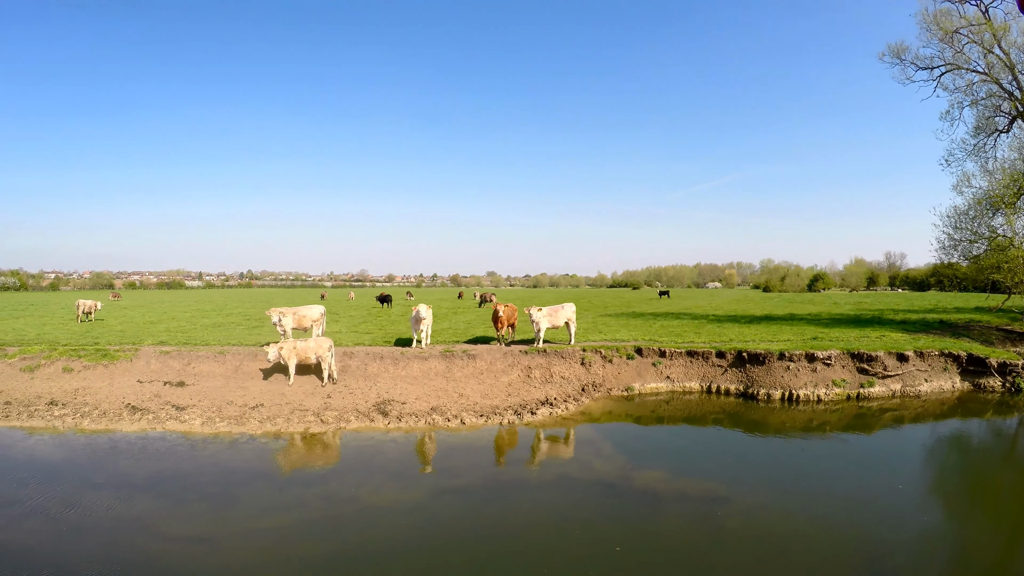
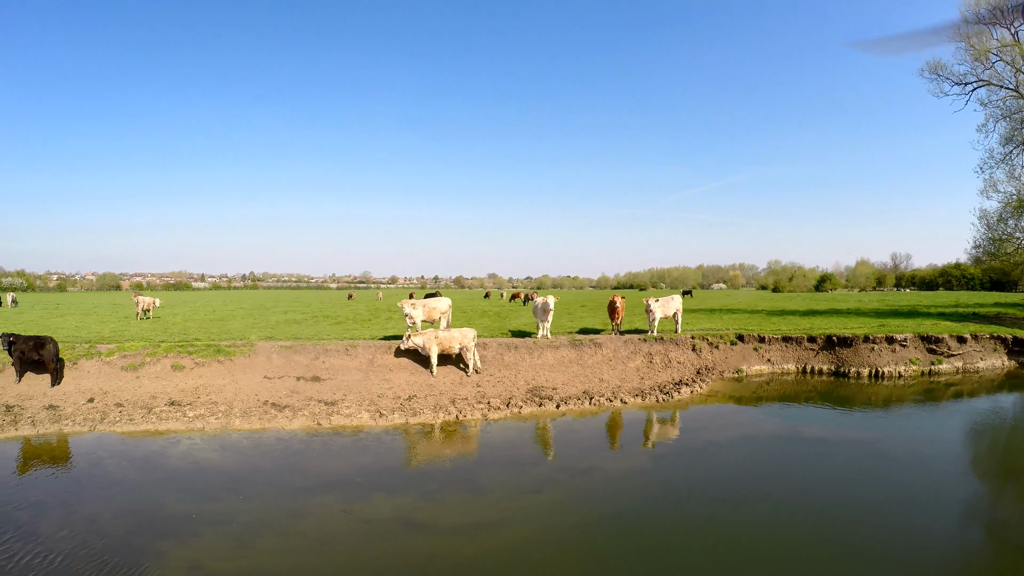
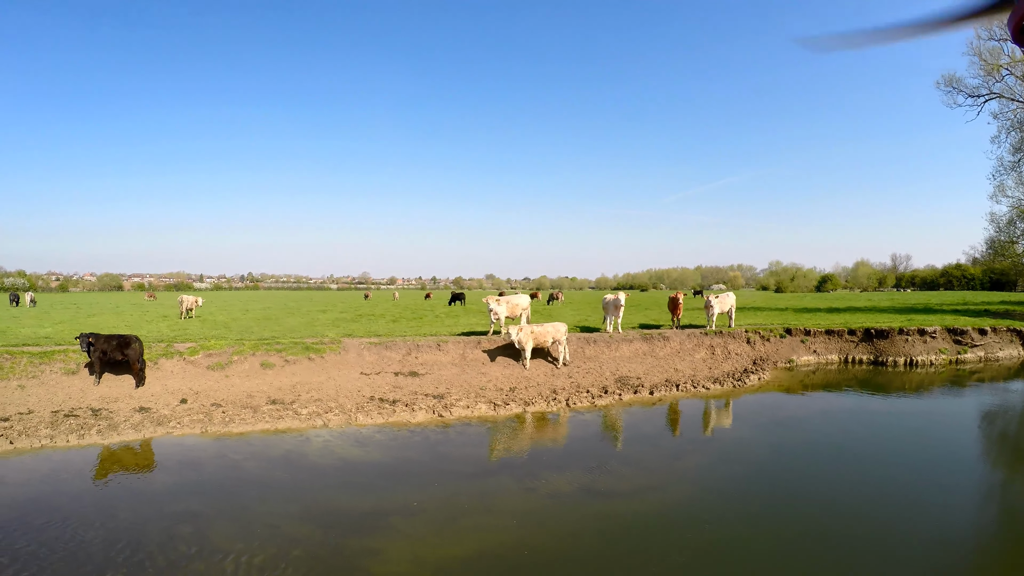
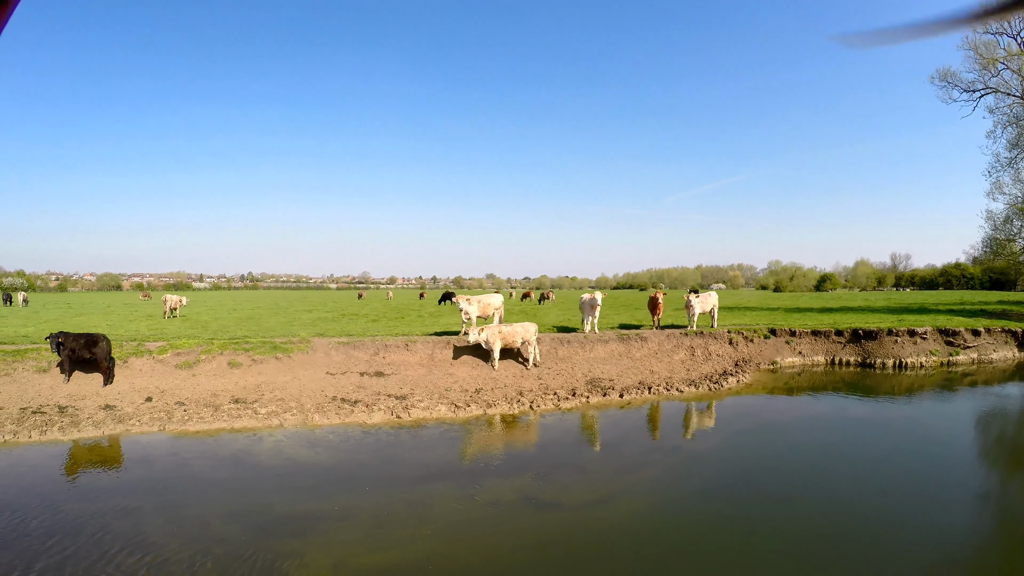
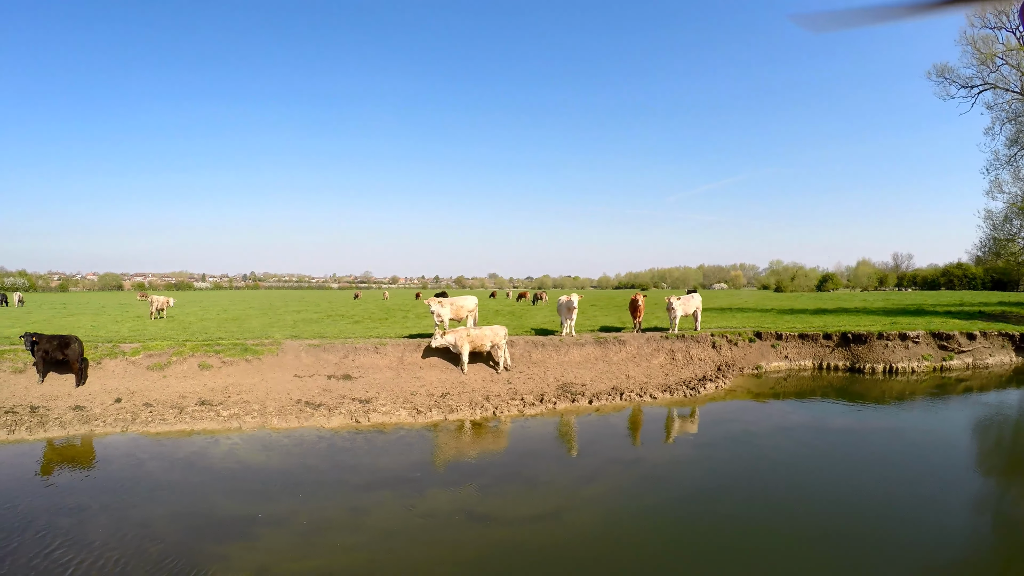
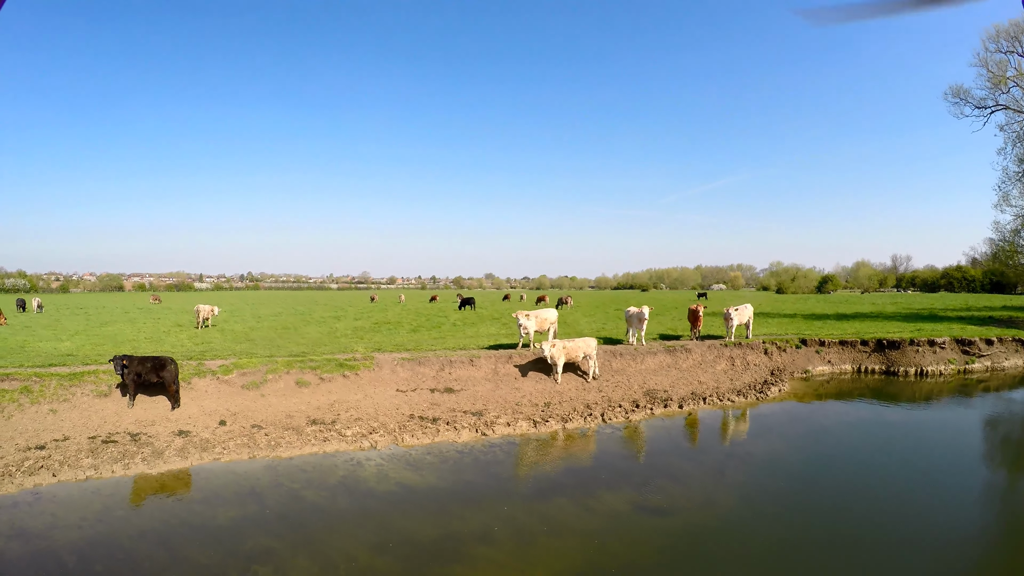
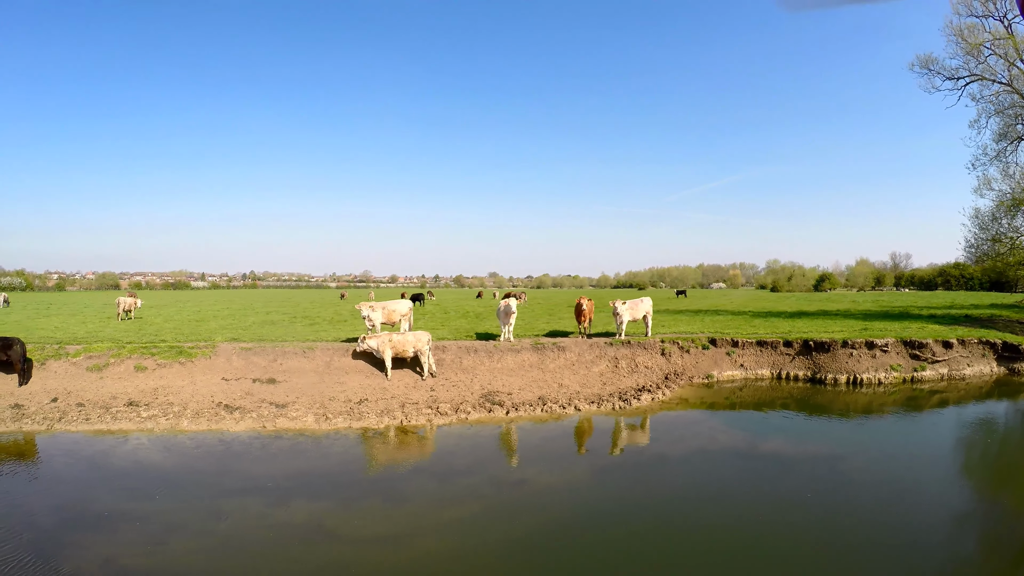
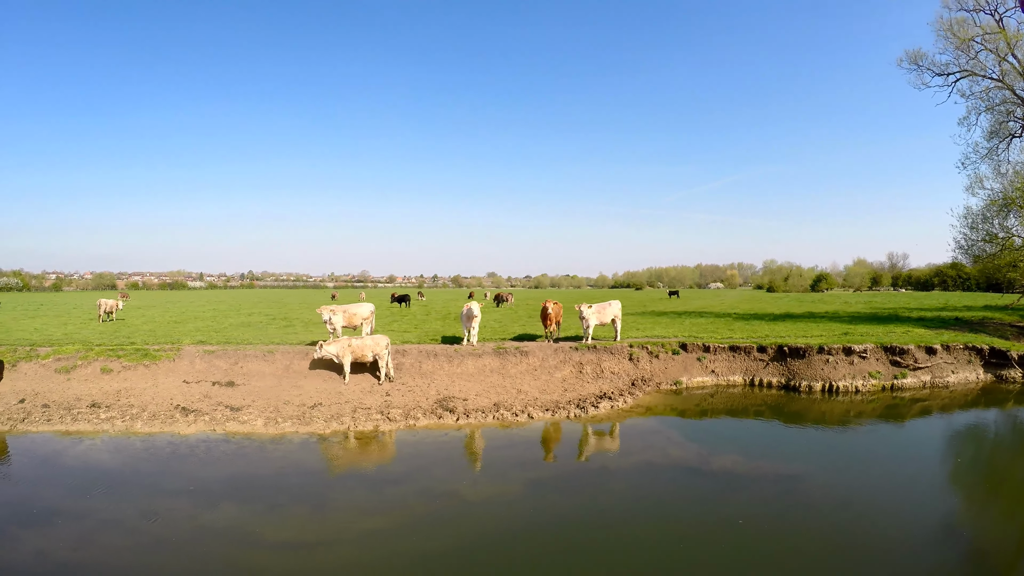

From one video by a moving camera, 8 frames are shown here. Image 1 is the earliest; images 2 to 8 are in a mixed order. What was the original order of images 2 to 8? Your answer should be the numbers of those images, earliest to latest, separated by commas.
8, 7, 2, 5, 4, 3, 6
